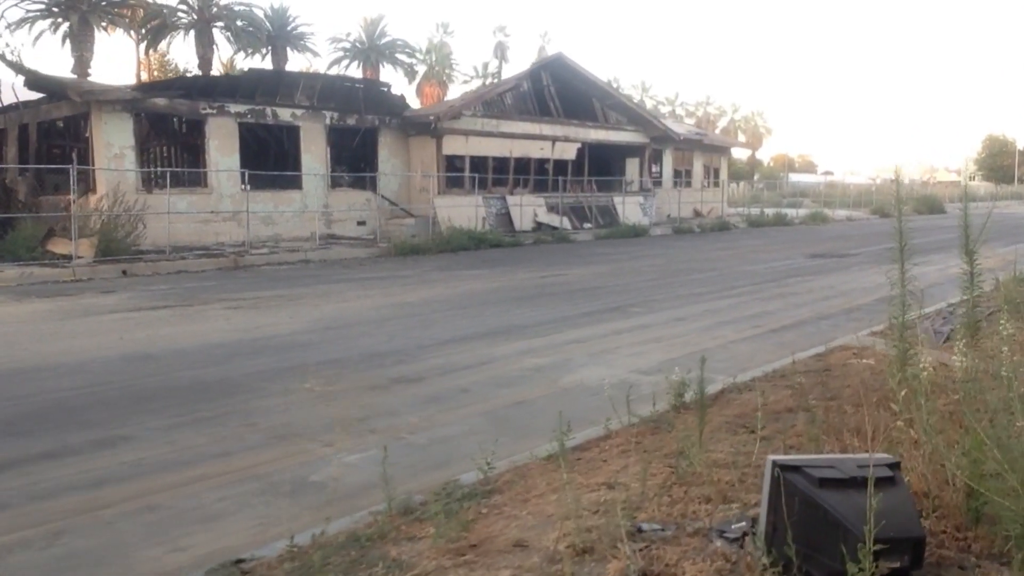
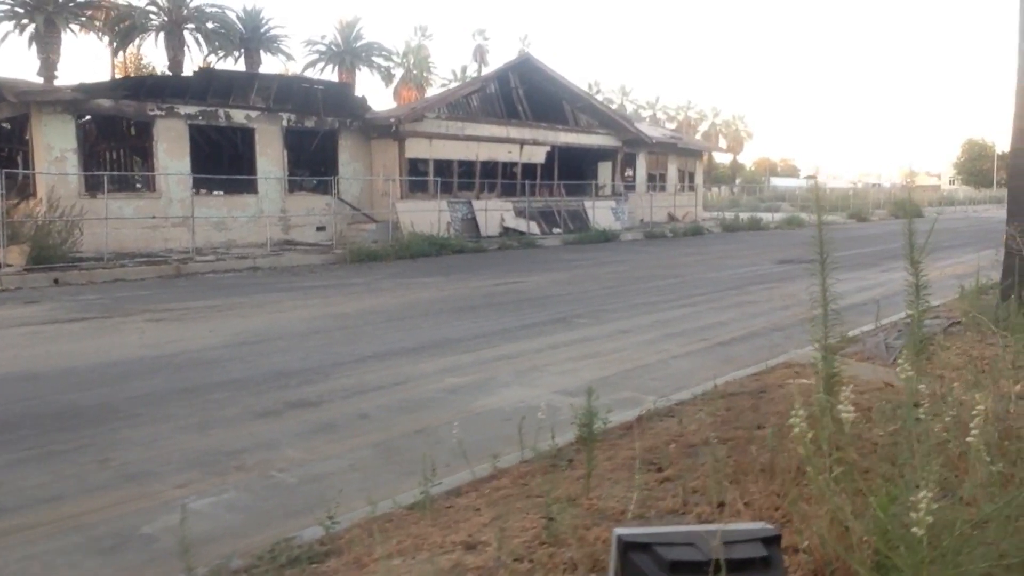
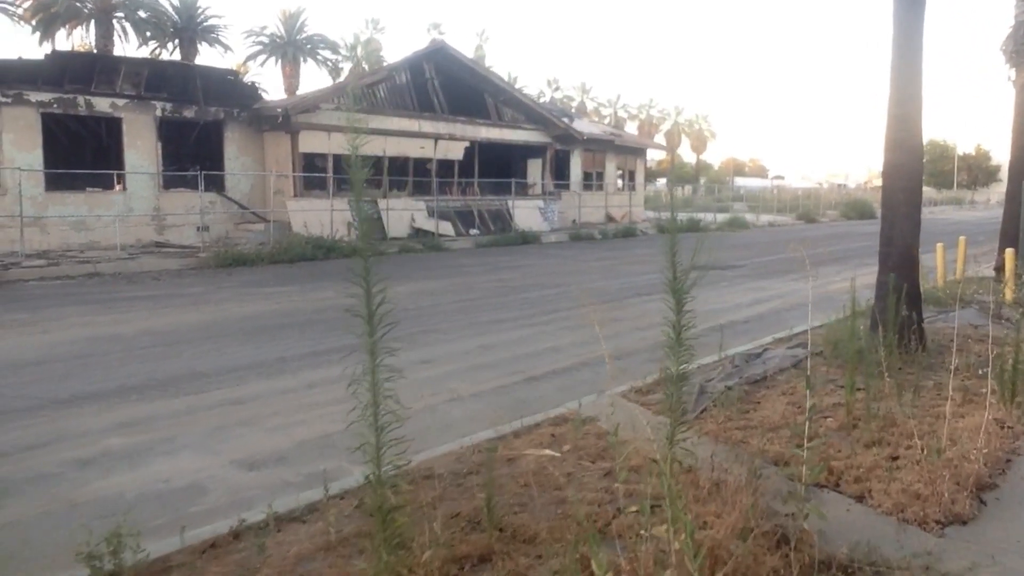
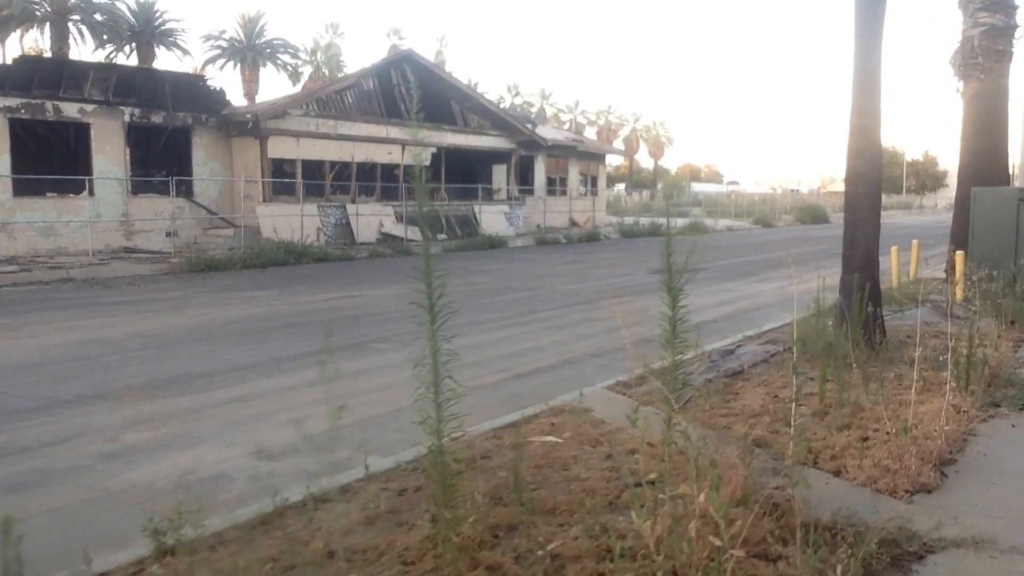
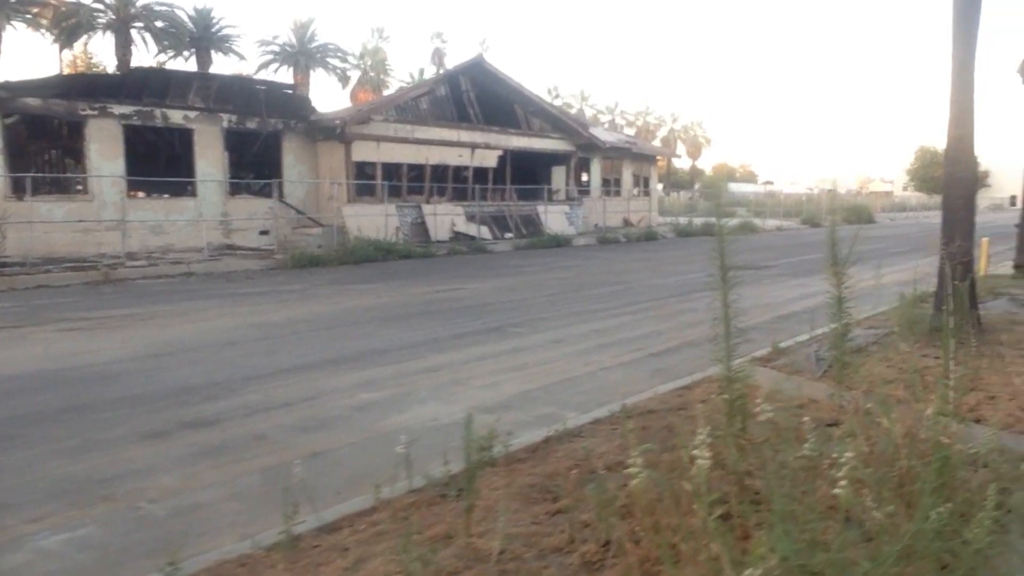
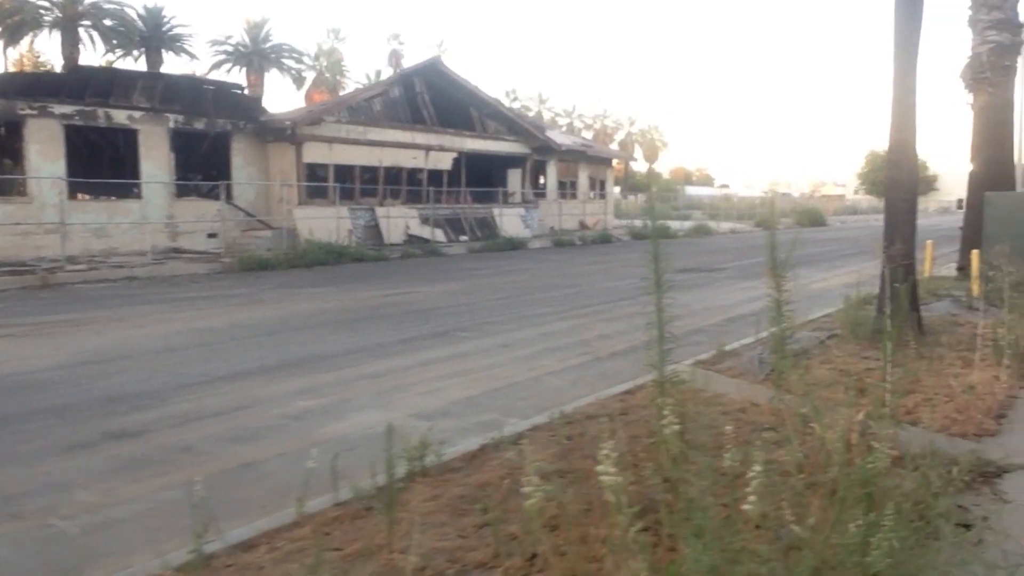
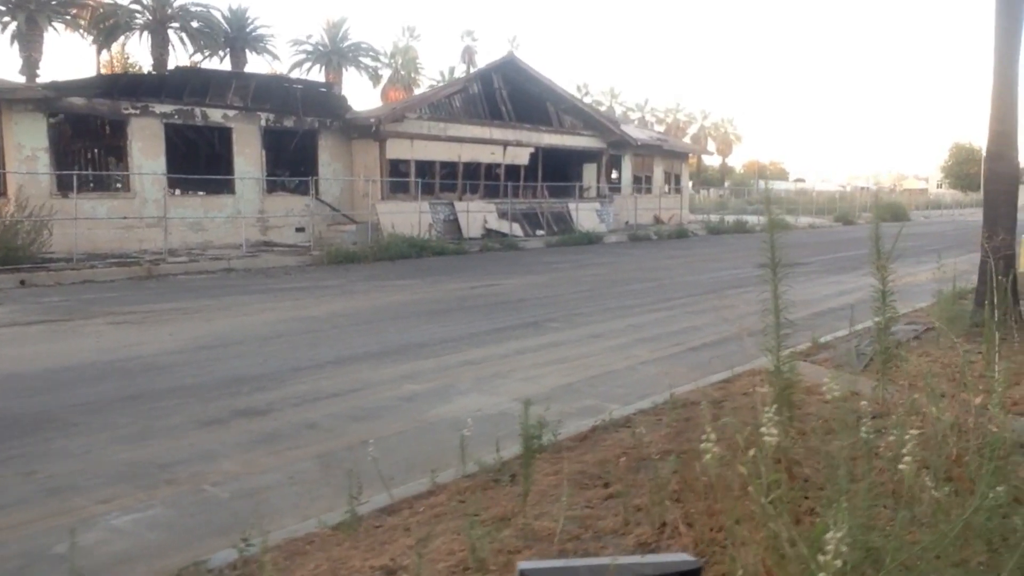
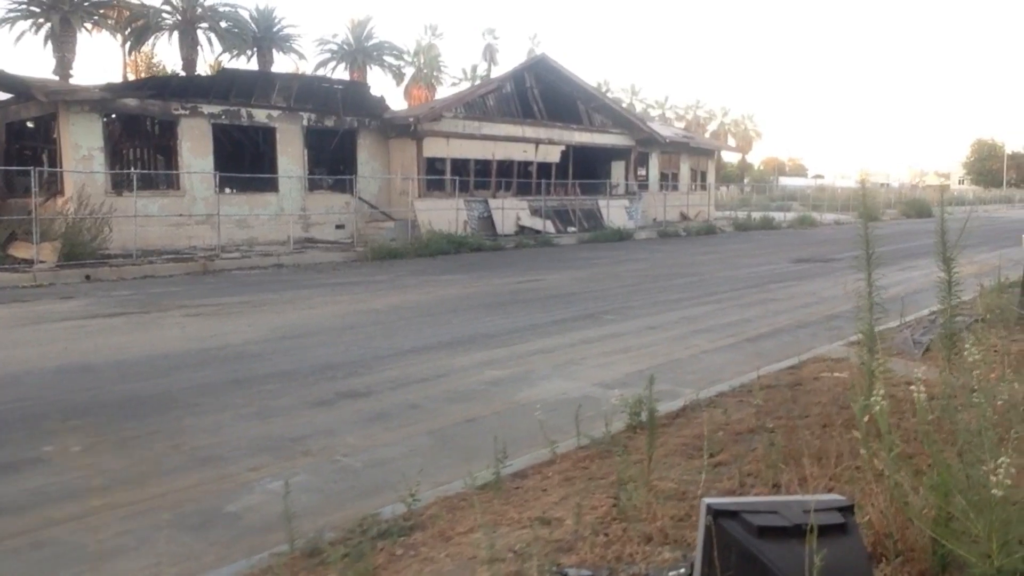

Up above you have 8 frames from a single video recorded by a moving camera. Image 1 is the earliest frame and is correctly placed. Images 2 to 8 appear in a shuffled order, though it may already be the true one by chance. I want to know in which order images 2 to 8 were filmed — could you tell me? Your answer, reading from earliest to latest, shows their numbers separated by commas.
8, 2, 7, 5, 6, 4, 3
